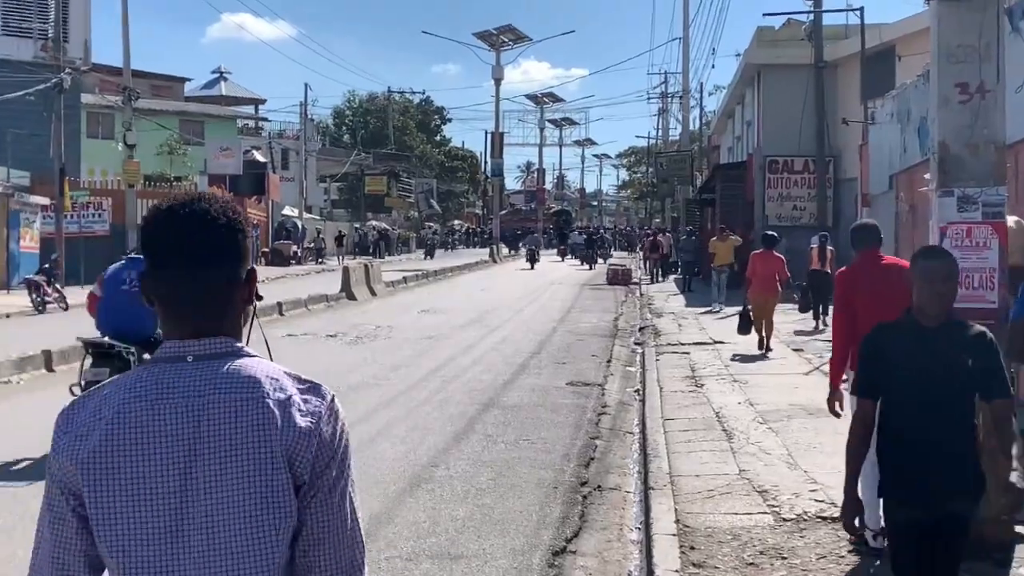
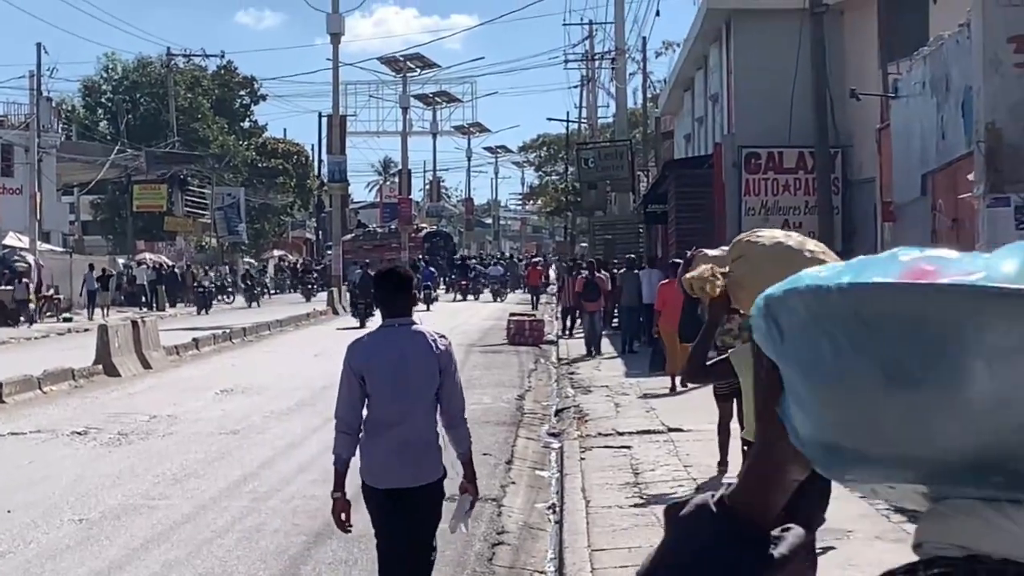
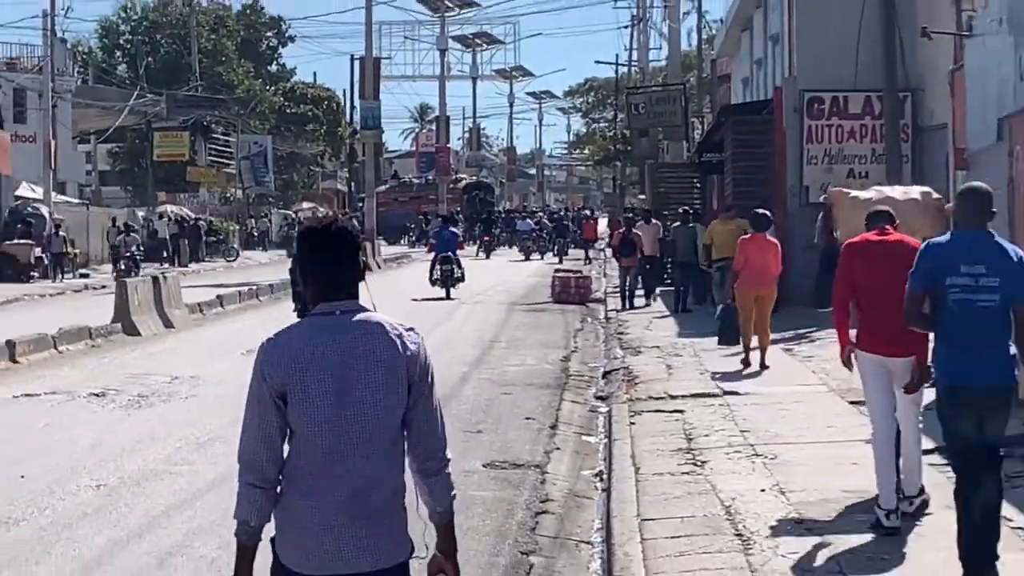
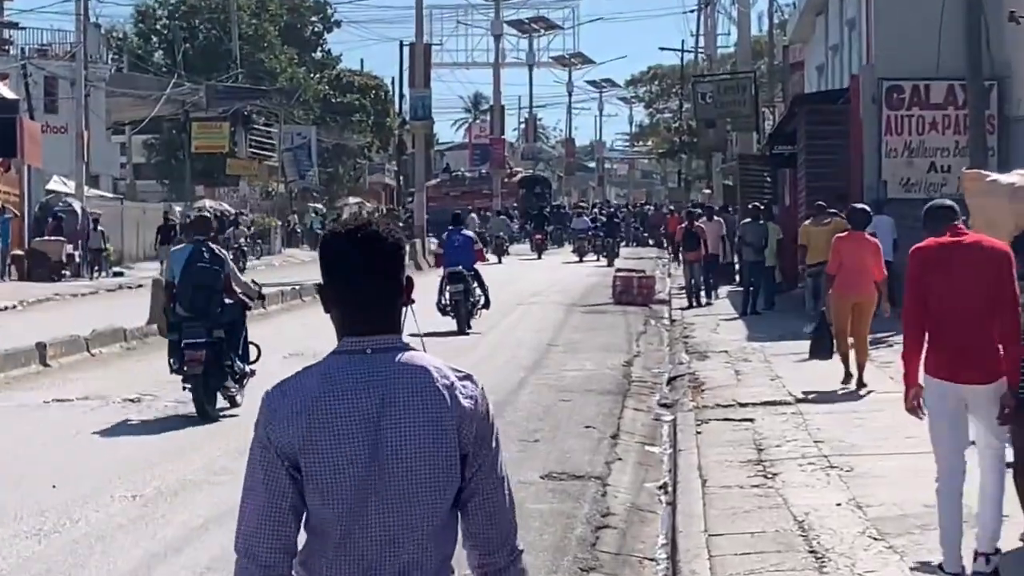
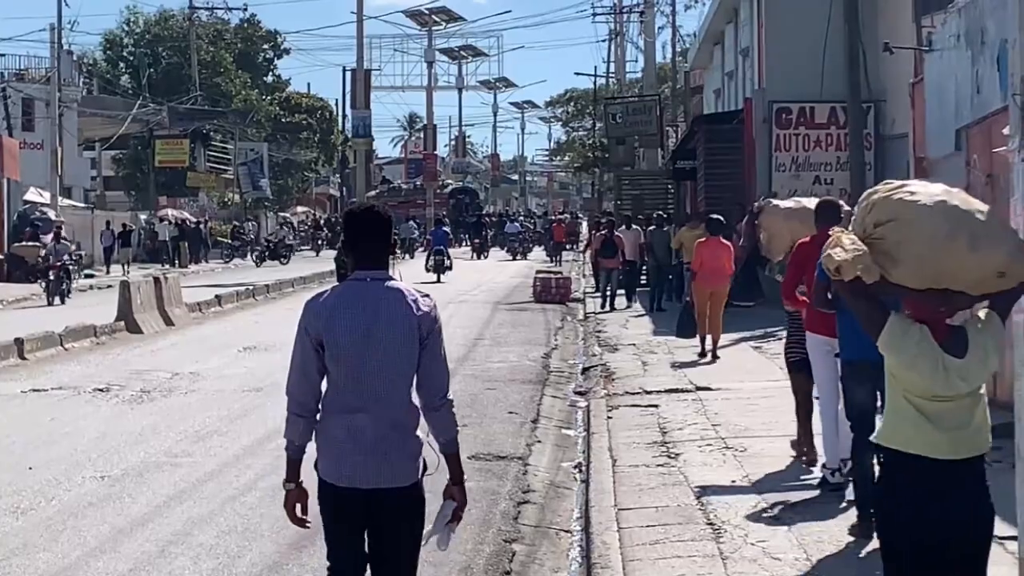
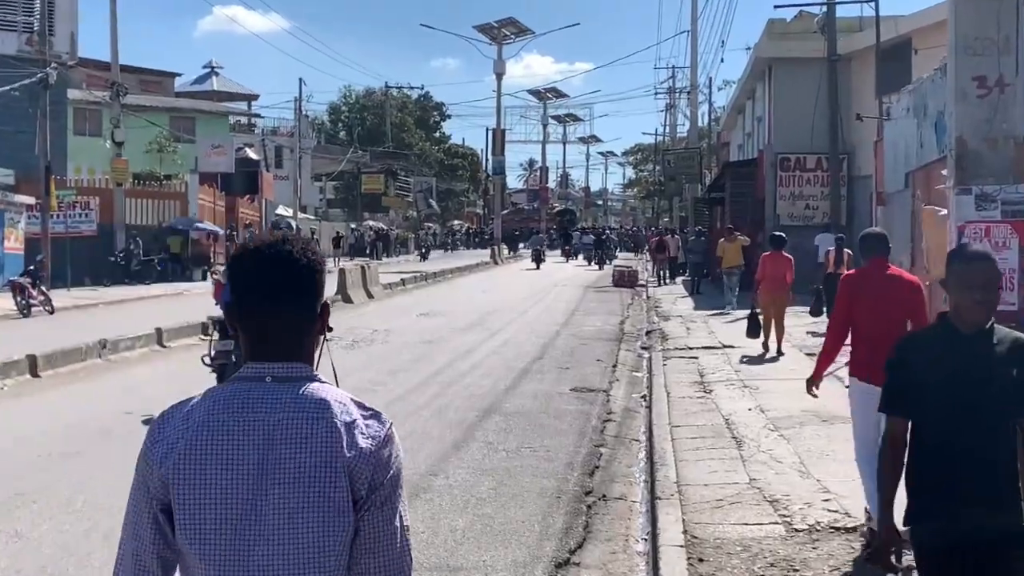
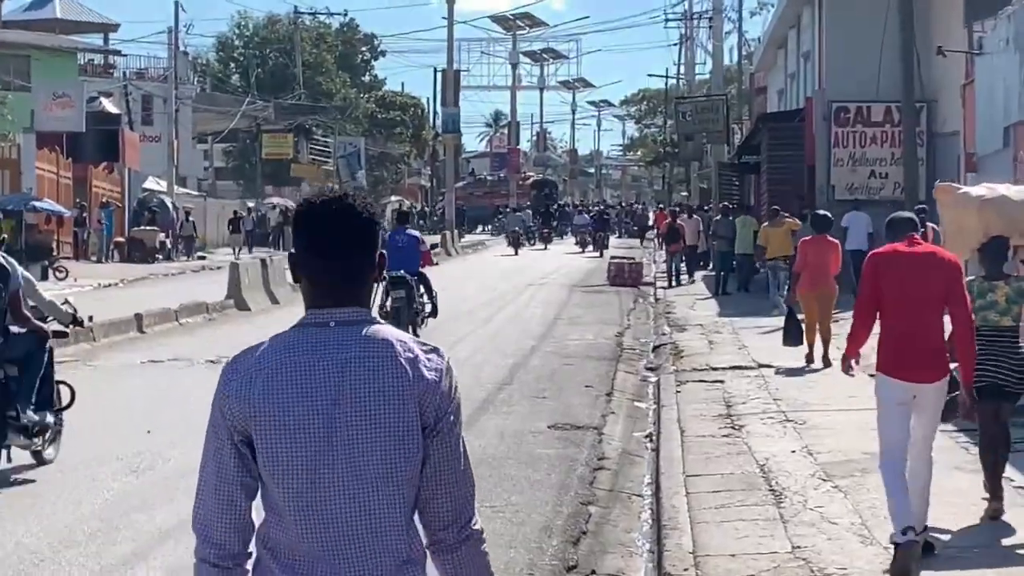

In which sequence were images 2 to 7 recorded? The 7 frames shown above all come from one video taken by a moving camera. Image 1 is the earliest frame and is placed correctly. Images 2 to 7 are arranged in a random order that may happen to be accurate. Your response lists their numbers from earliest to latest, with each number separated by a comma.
6, 7, 4, 3, 5, 2
